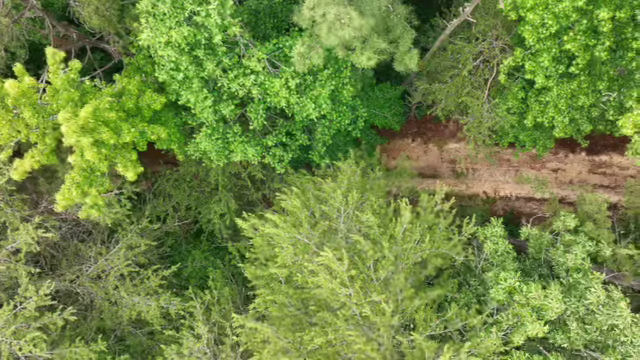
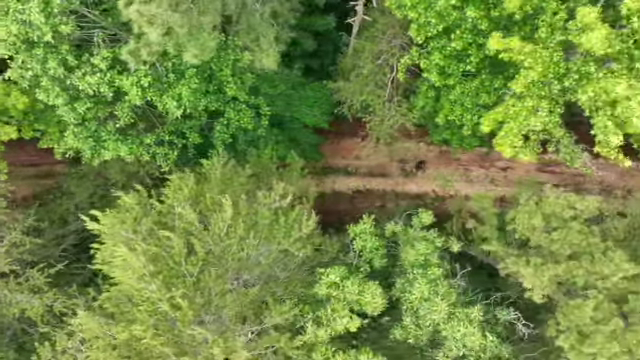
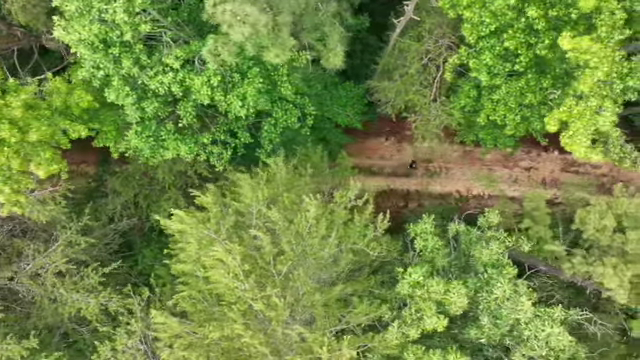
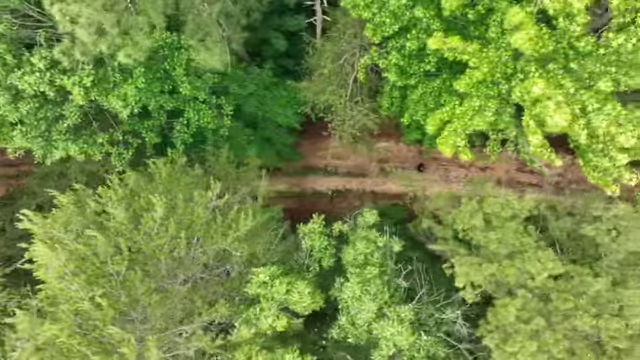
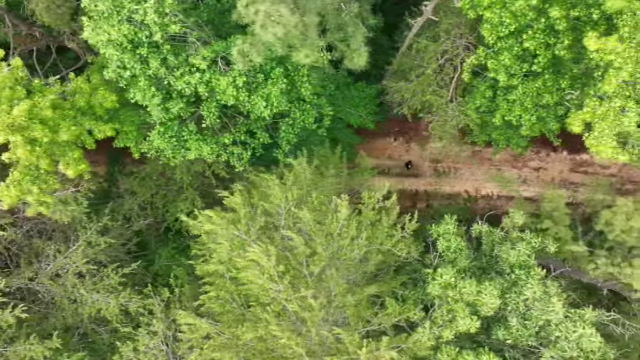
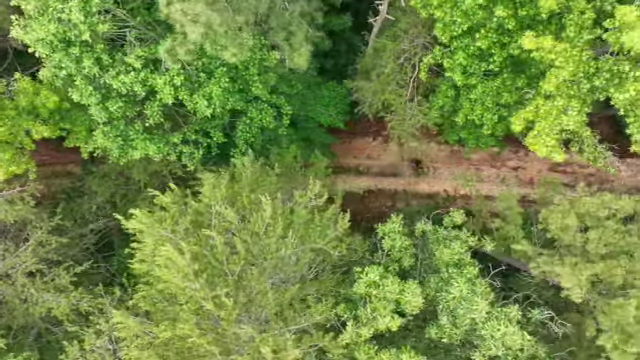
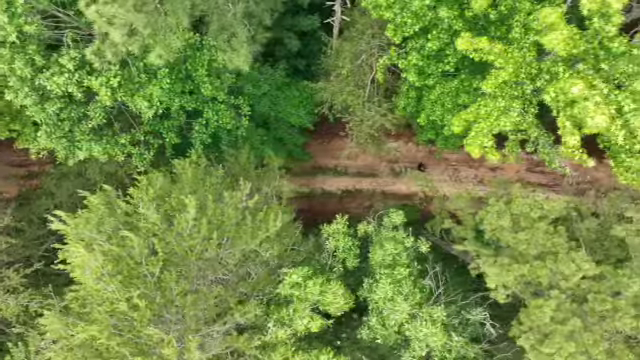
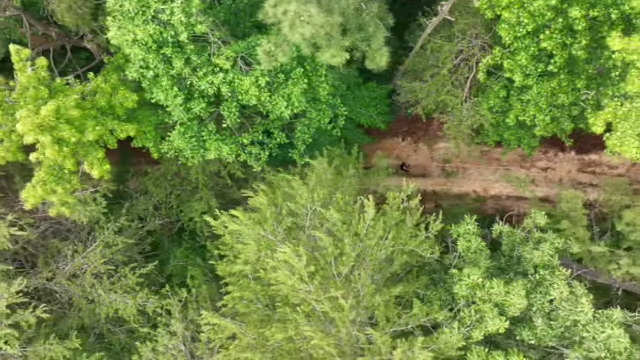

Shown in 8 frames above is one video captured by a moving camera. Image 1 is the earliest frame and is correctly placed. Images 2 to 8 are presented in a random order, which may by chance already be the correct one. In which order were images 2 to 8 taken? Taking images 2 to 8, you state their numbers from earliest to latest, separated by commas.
8, 5, 3, 6, 2, 7, 4
